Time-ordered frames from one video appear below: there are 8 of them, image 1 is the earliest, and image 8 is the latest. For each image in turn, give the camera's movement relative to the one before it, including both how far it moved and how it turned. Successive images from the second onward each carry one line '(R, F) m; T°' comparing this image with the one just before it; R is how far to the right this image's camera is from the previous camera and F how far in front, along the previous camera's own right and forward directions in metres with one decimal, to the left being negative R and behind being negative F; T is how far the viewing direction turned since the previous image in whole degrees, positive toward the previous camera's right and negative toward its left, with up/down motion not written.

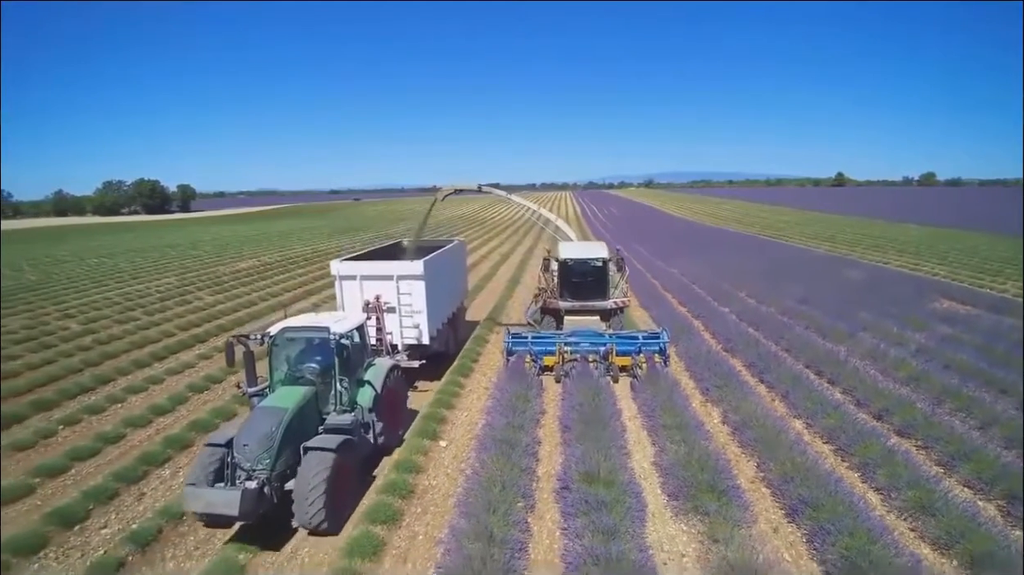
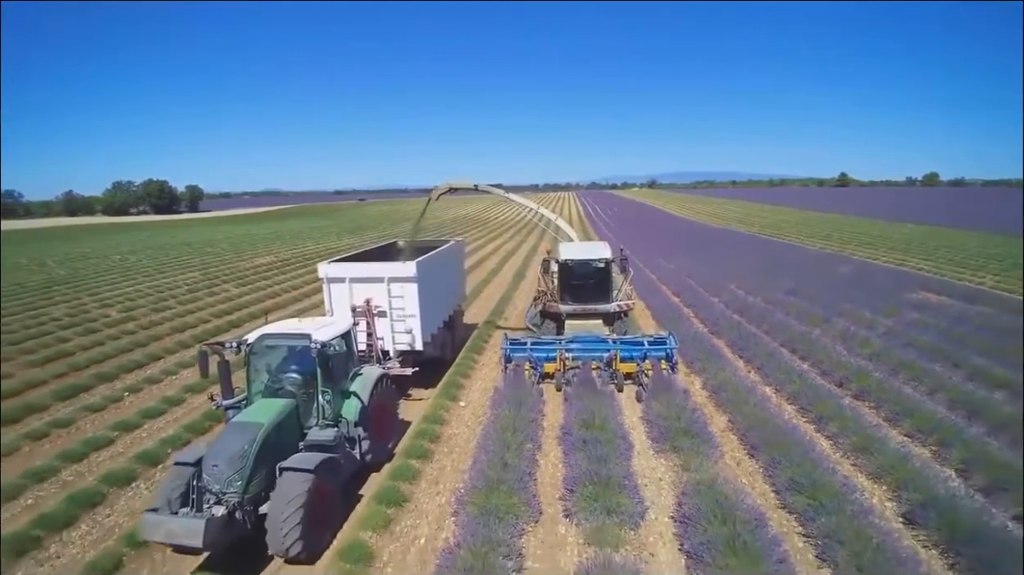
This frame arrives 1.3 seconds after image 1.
(+0.1, +0.5) m; 0°
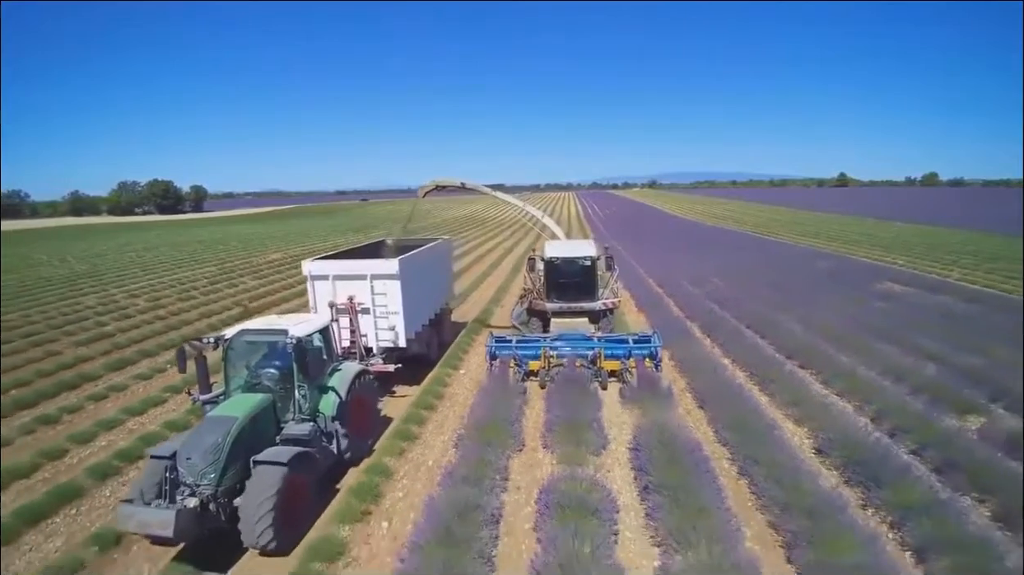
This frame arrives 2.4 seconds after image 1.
(+0.3, -0.1) m; 0°
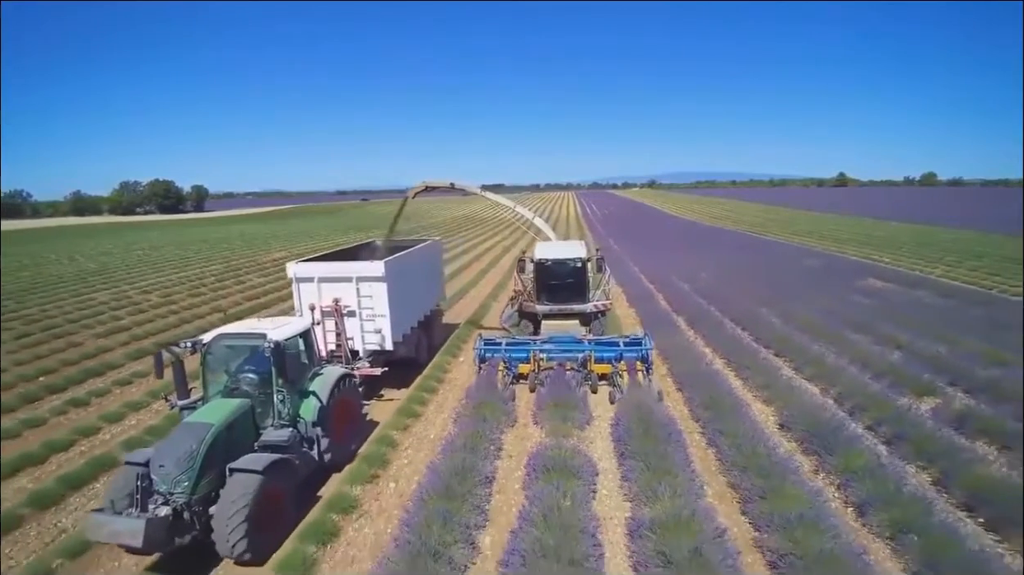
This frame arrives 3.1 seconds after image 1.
(+0.2, +0.1) m; 0°
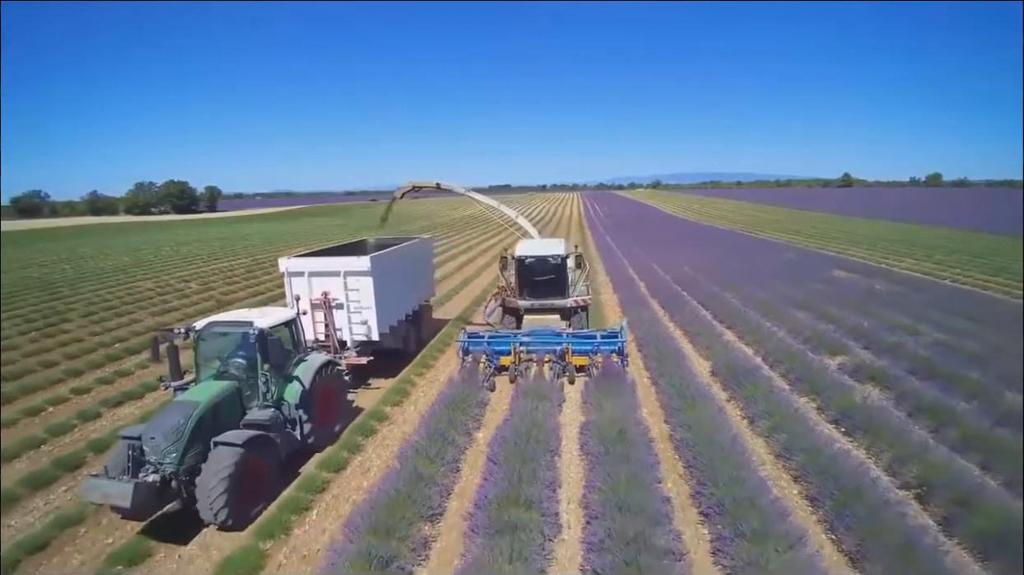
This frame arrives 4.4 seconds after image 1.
(+0.4, -0.5) m; -1°
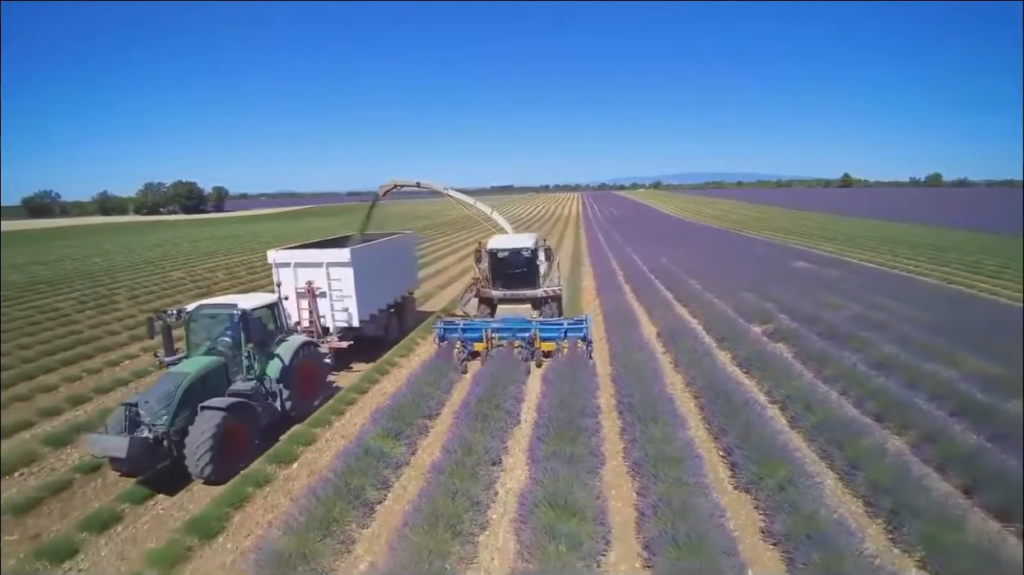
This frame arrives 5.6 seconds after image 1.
(+0.6, -0.8) m; 0°
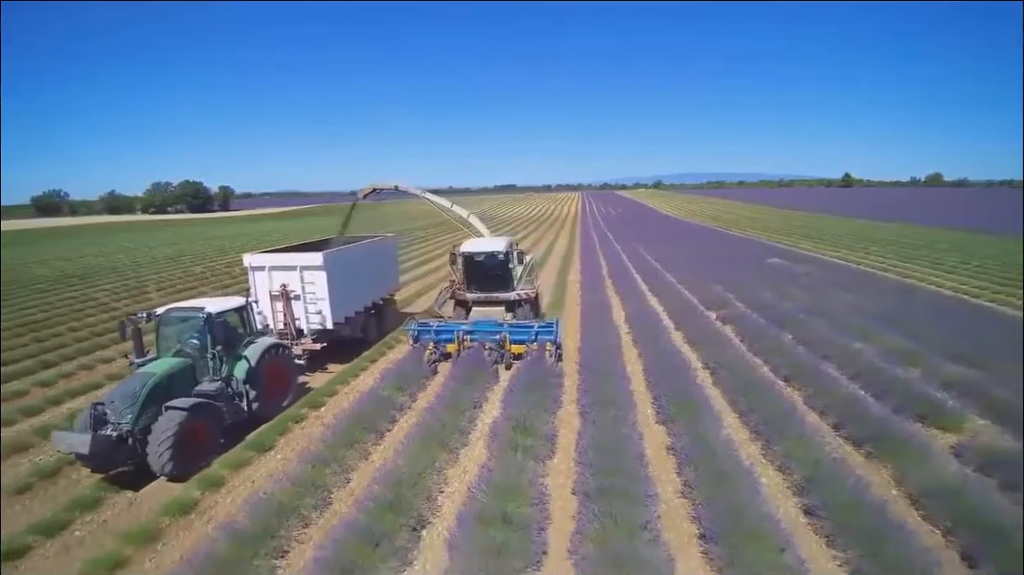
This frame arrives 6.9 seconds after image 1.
(+0.6, -0.3) m; 0°
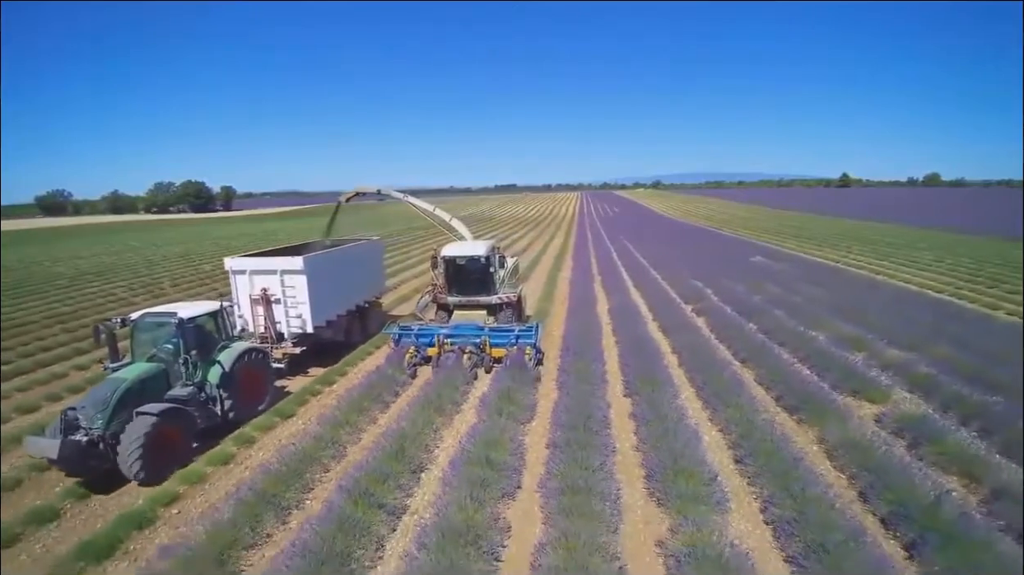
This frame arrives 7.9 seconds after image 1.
(+0.4, -0.1) m; 0°
